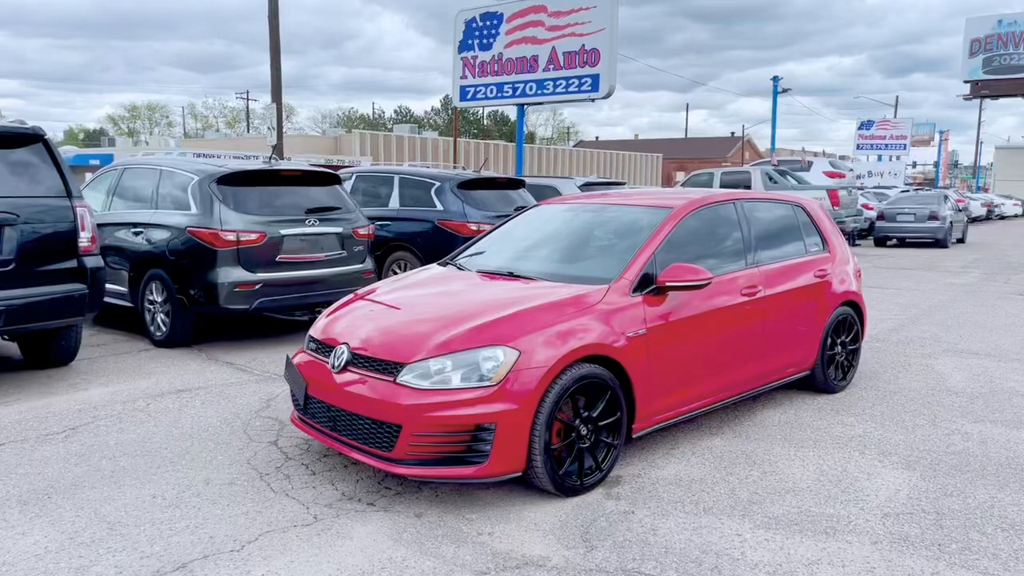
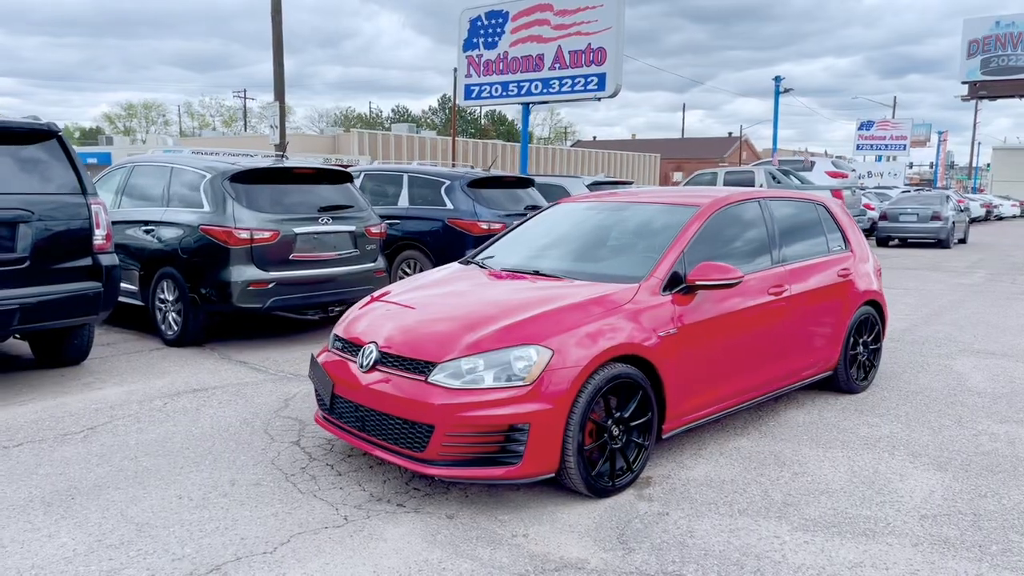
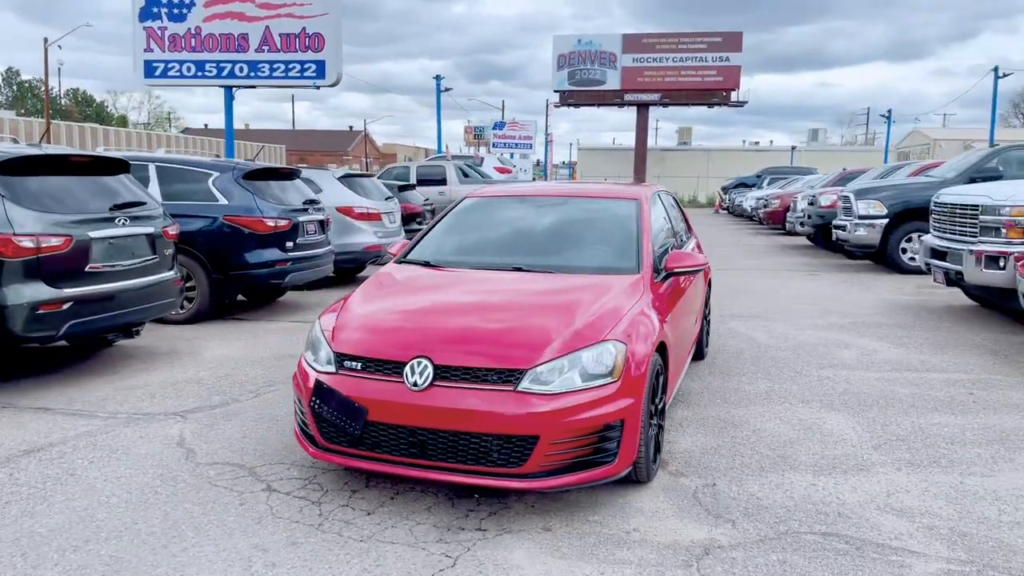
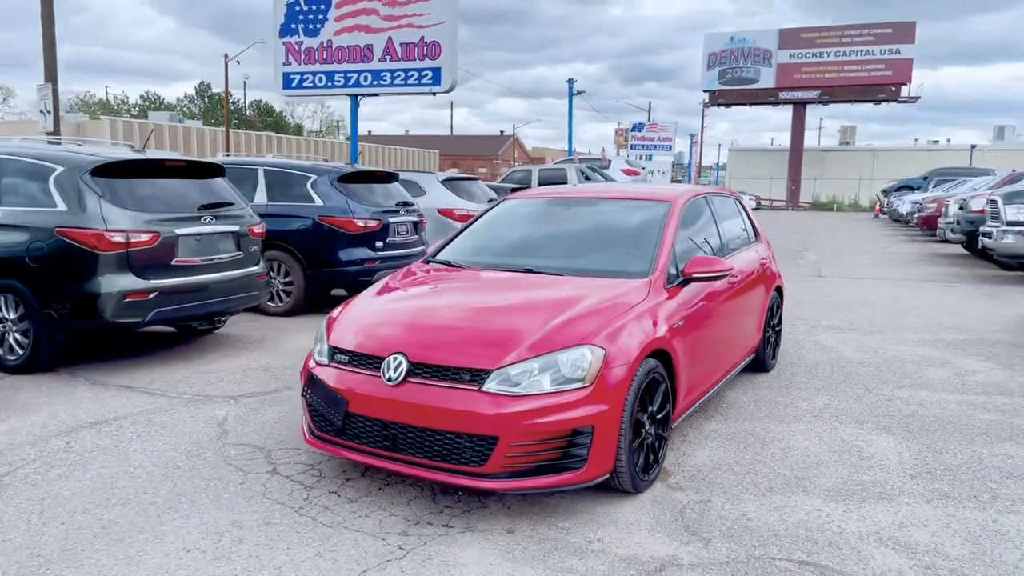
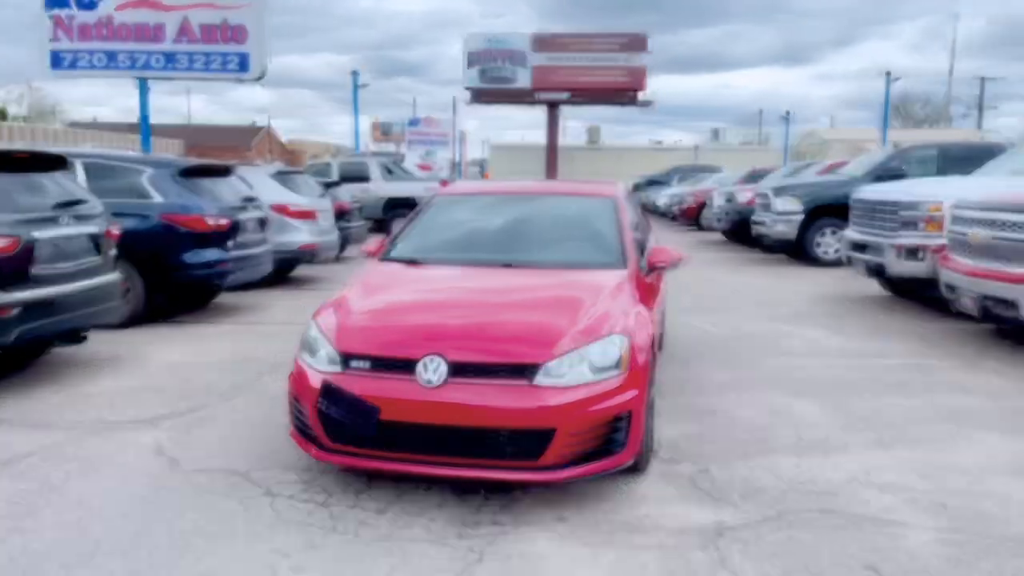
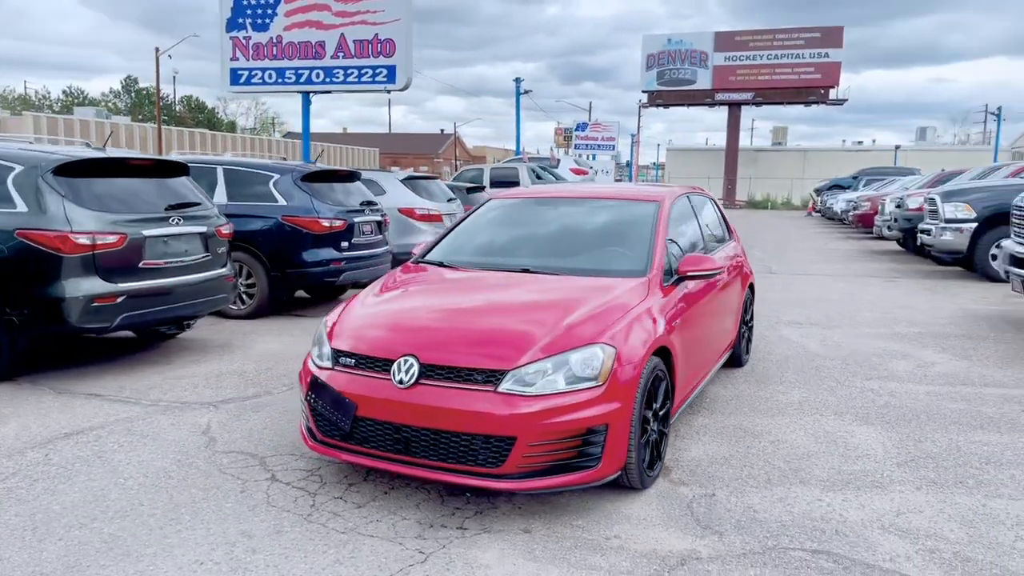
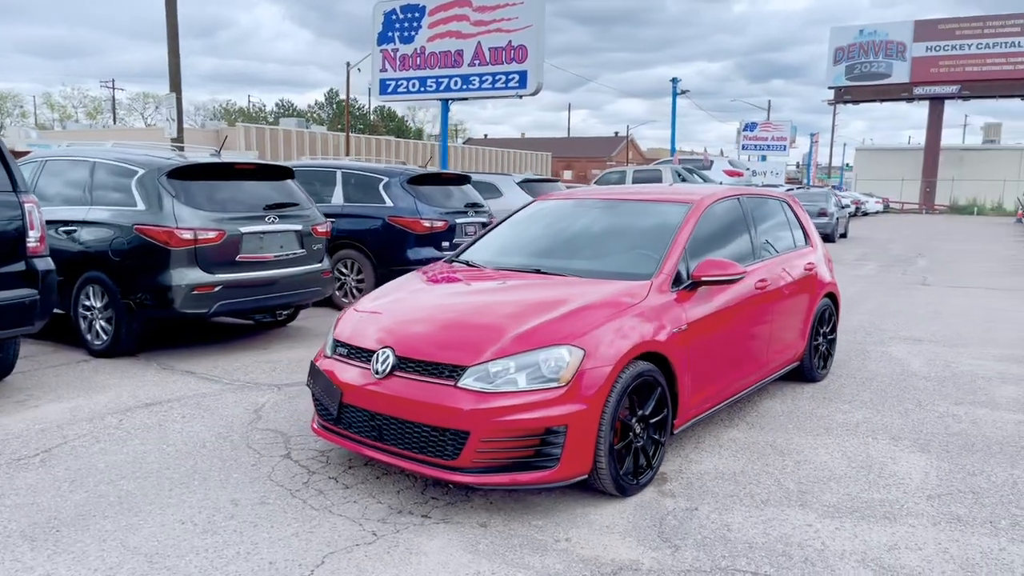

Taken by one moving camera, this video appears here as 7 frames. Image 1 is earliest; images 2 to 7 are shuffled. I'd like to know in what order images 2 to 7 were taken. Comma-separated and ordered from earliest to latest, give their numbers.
2, 7, 4, 6, 3, 5
